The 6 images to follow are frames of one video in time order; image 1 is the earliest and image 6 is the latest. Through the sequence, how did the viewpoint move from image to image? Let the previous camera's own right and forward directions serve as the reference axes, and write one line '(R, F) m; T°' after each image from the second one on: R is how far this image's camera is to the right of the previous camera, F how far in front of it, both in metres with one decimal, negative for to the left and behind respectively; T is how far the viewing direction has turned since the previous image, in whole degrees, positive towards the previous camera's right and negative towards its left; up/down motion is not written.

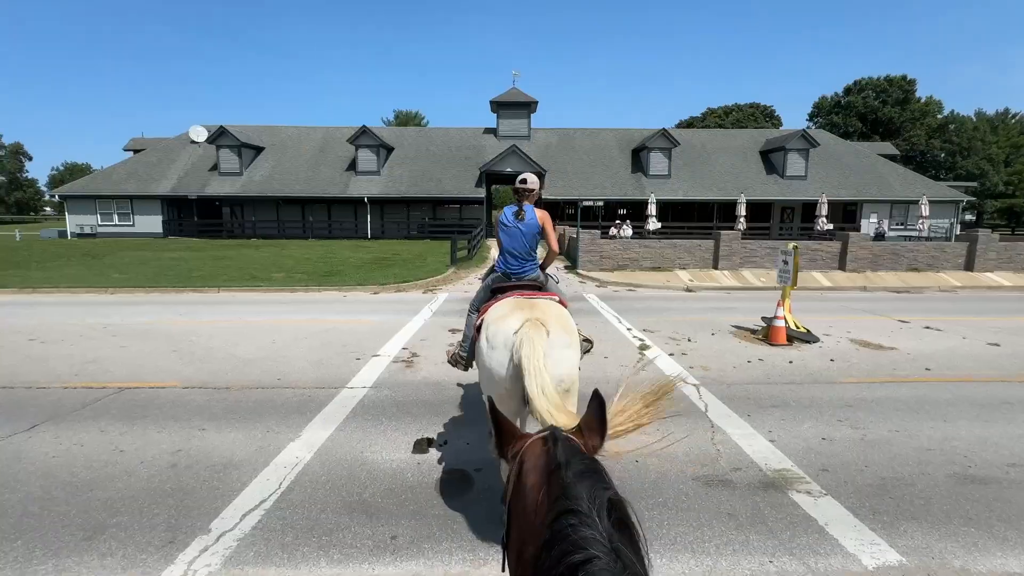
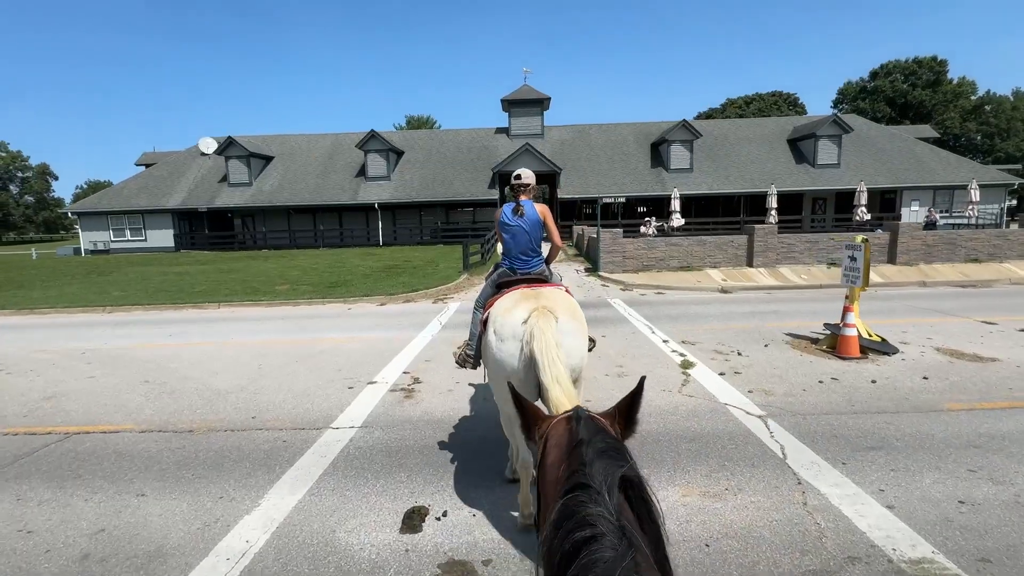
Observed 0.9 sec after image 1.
(0.0, +1.2) m; -2°
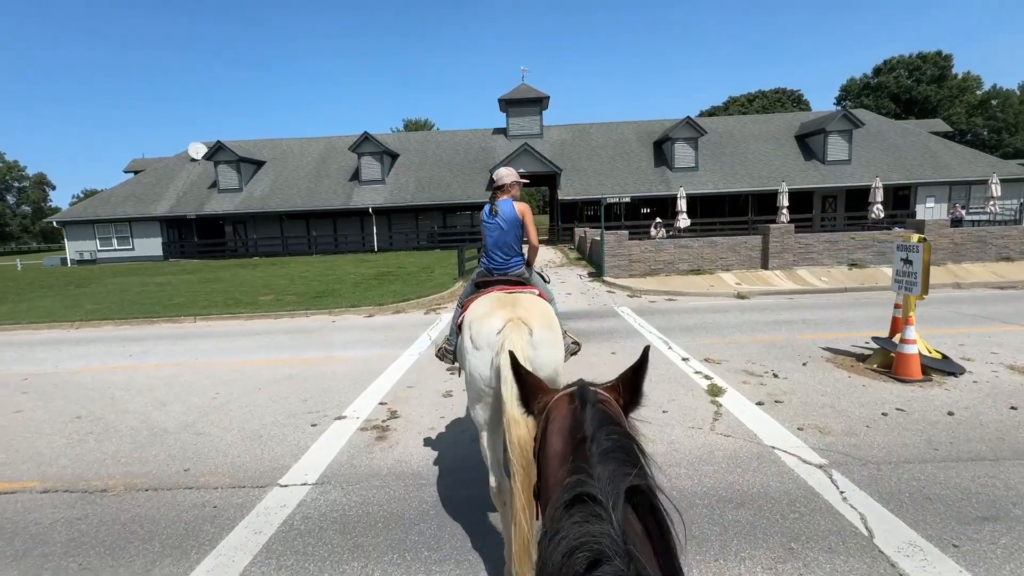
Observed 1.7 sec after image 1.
(+0.1, +1.1) m; 0°
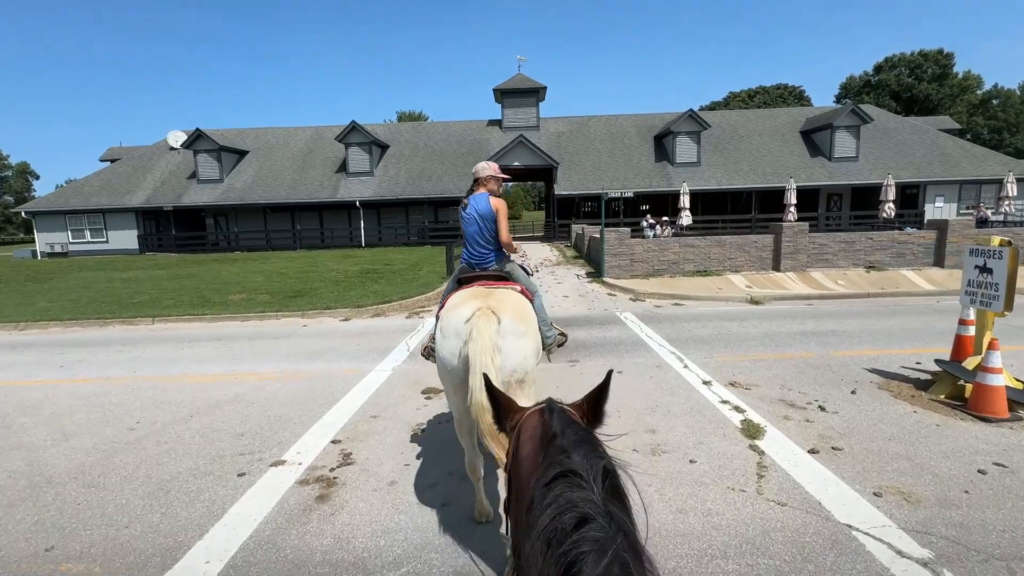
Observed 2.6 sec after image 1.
(+0.1, +1.2) m; +1°
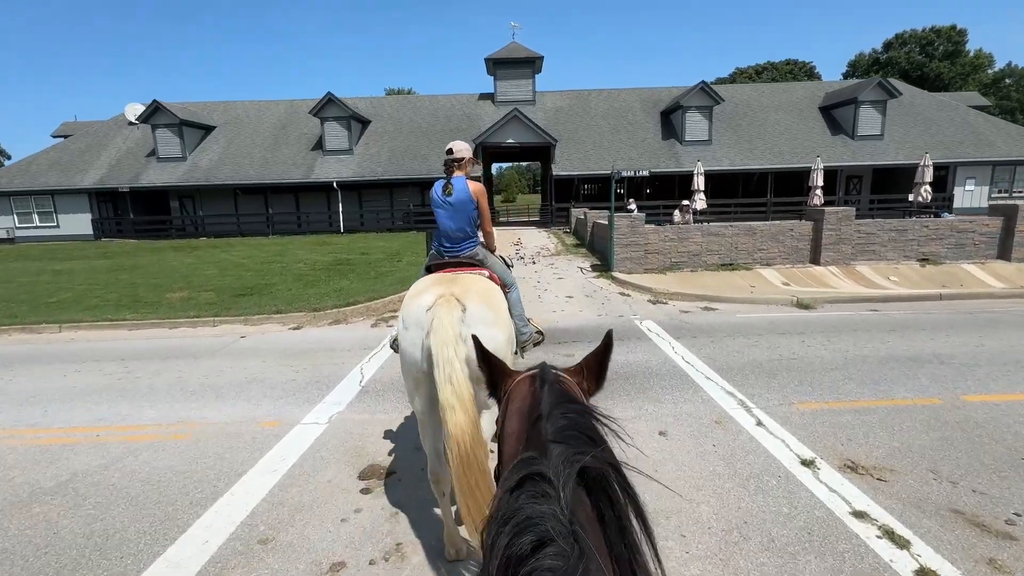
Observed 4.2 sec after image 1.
(0.0, +2.4) m; +1°
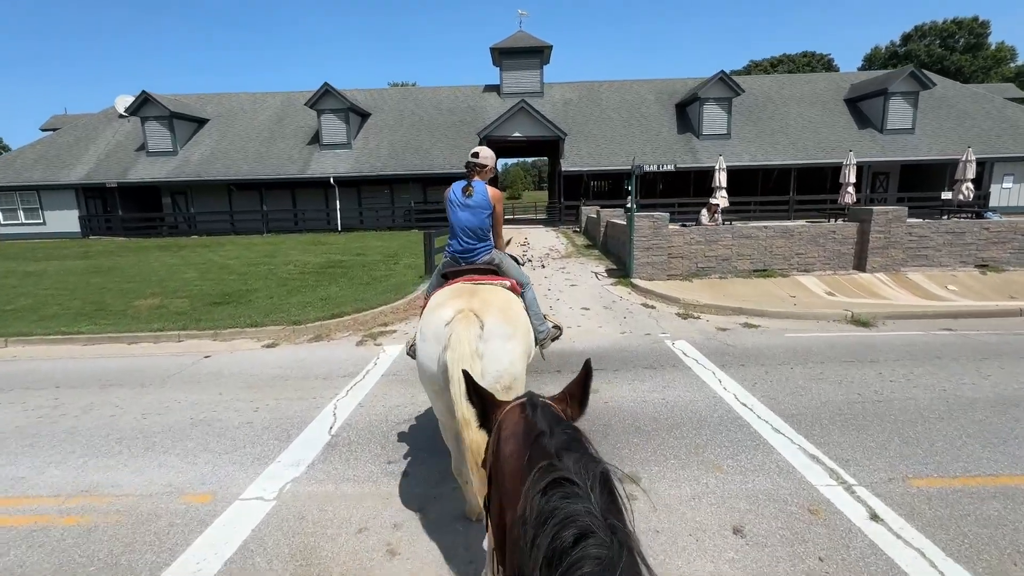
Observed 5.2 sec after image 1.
(-0.1, +1.4) m; -1°
